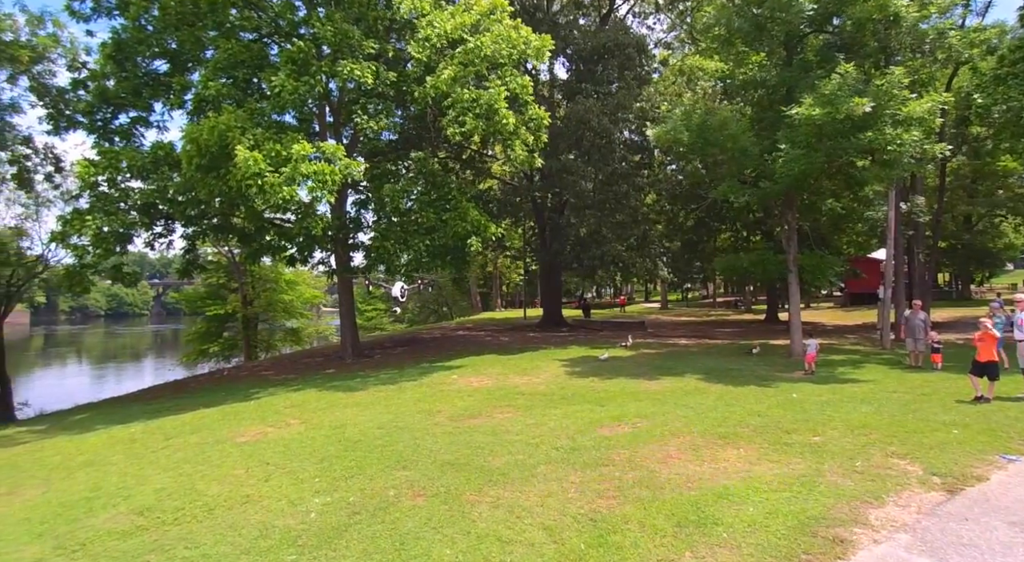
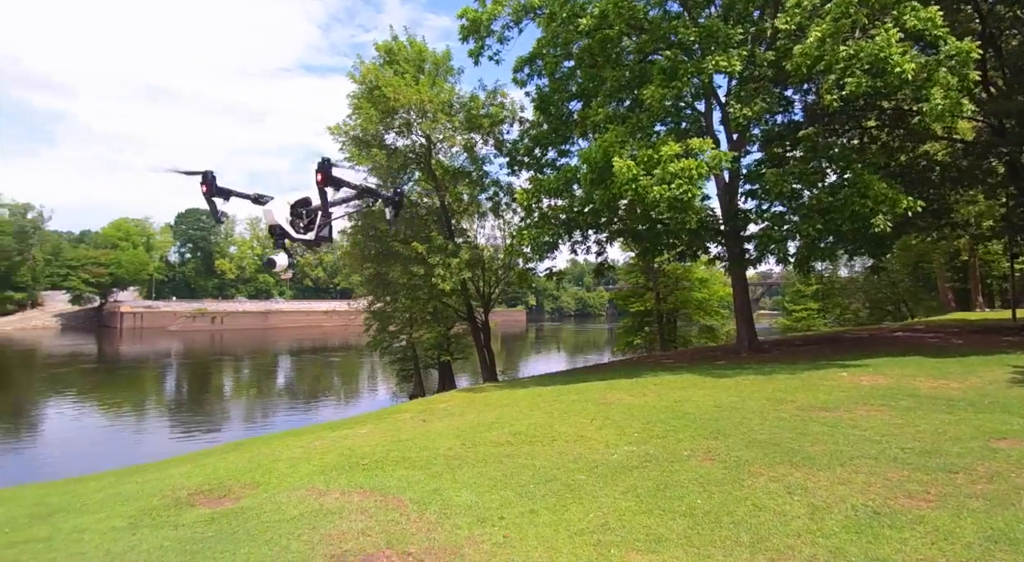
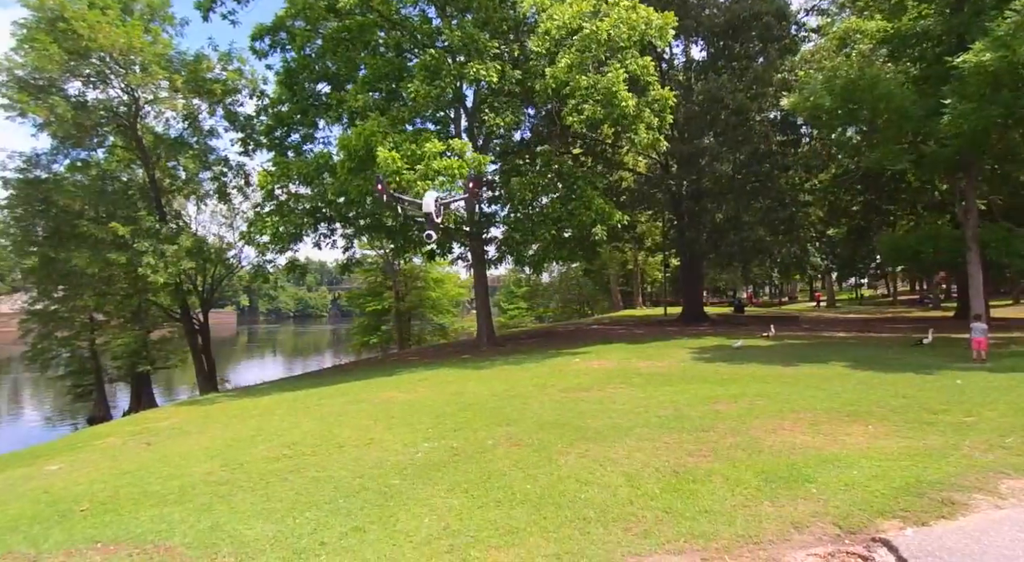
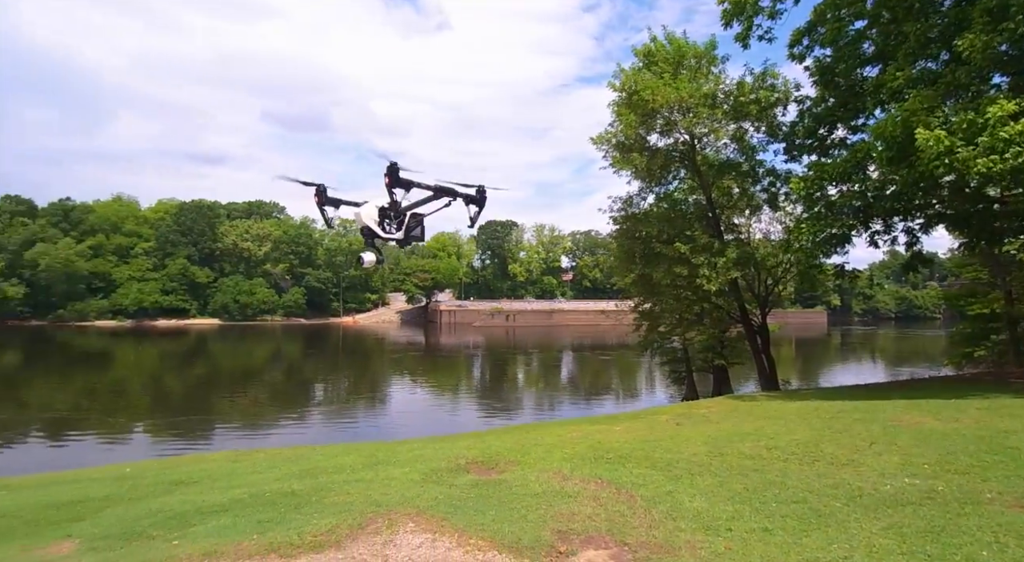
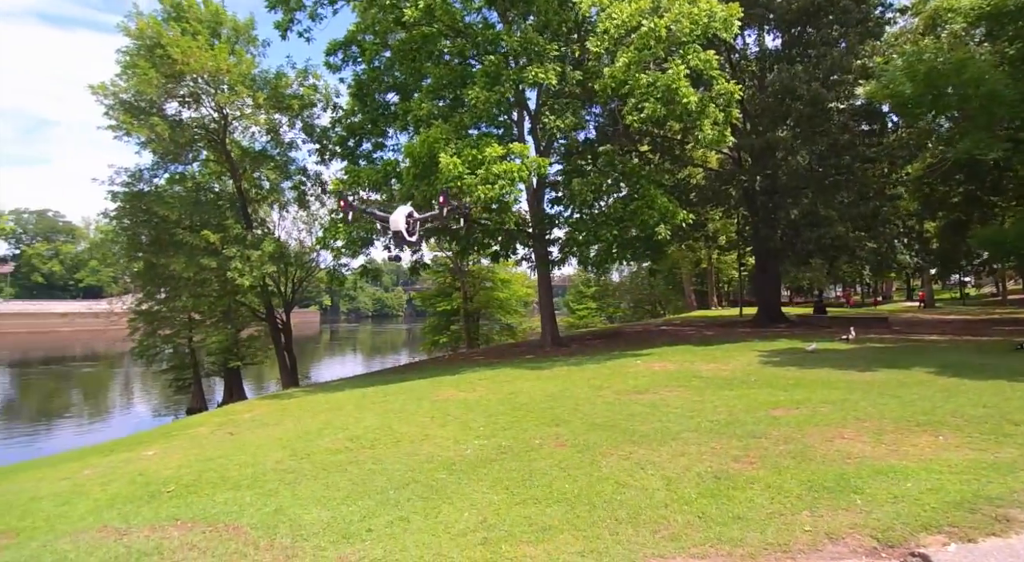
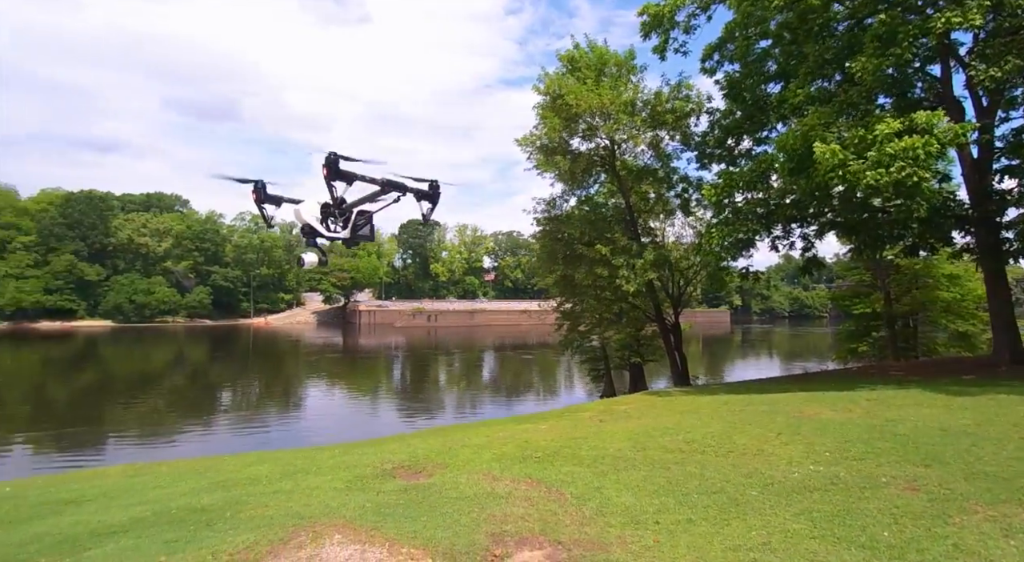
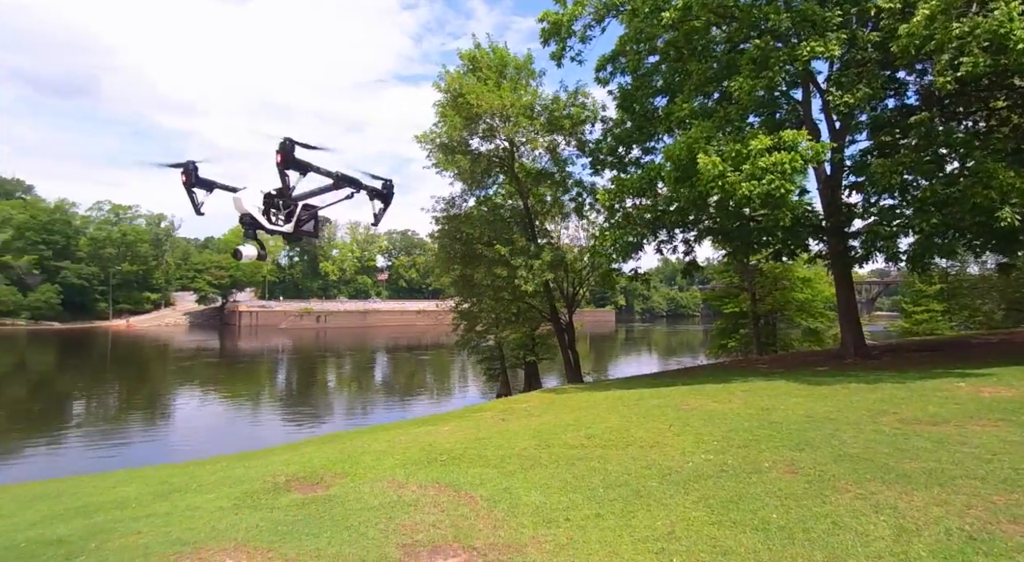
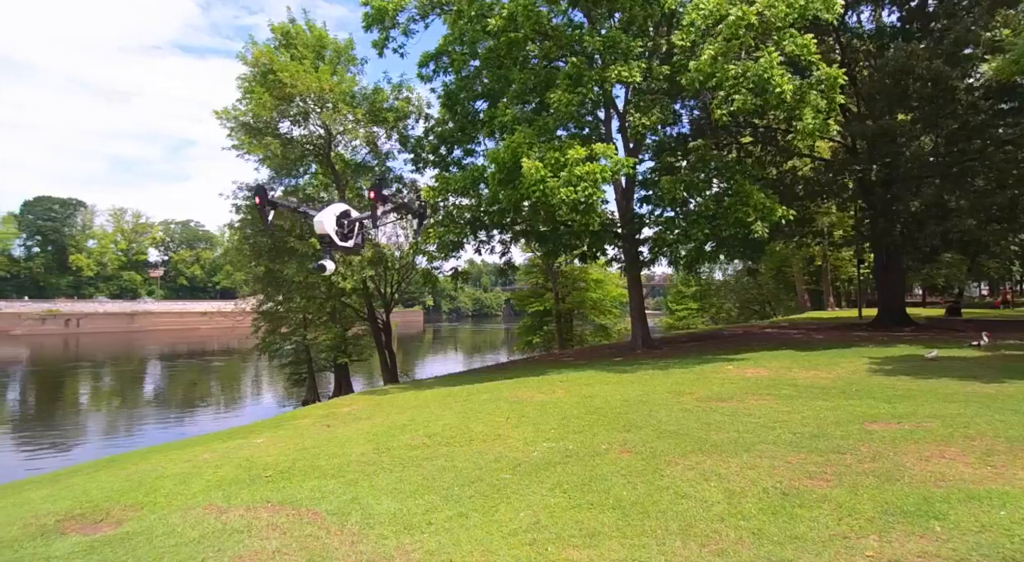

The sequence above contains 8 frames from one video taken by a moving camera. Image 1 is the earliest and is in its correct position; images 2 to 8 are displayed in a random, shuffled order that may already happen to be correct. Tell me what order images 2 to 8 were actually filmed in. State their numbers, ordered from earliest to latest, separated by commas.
3, 5, 8, 2, 7, 6, 4
